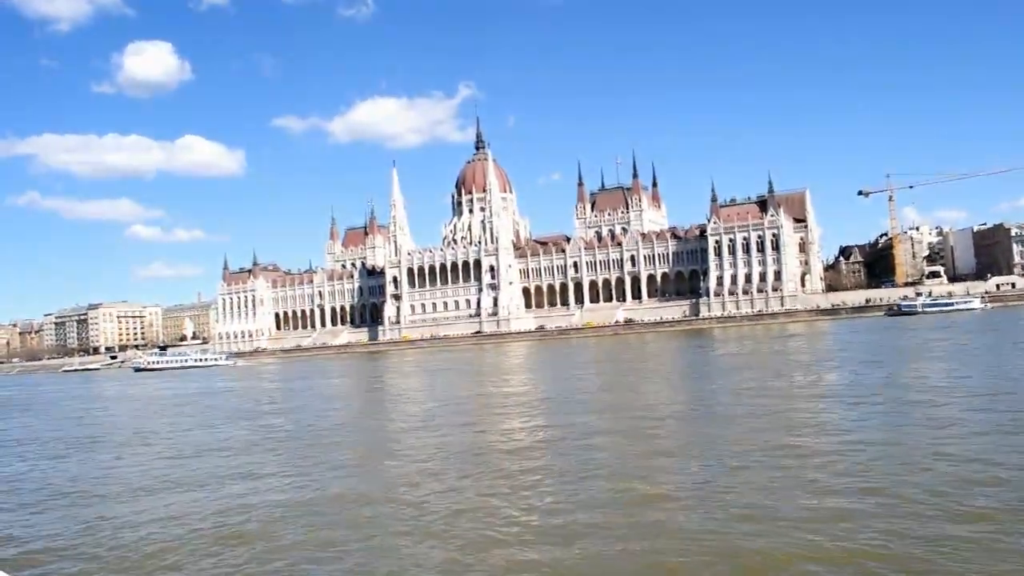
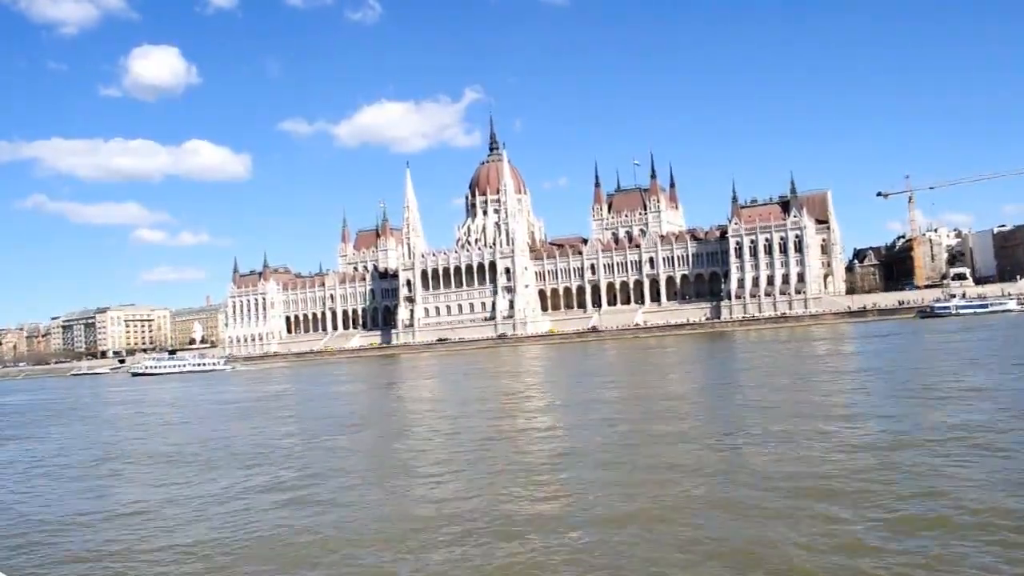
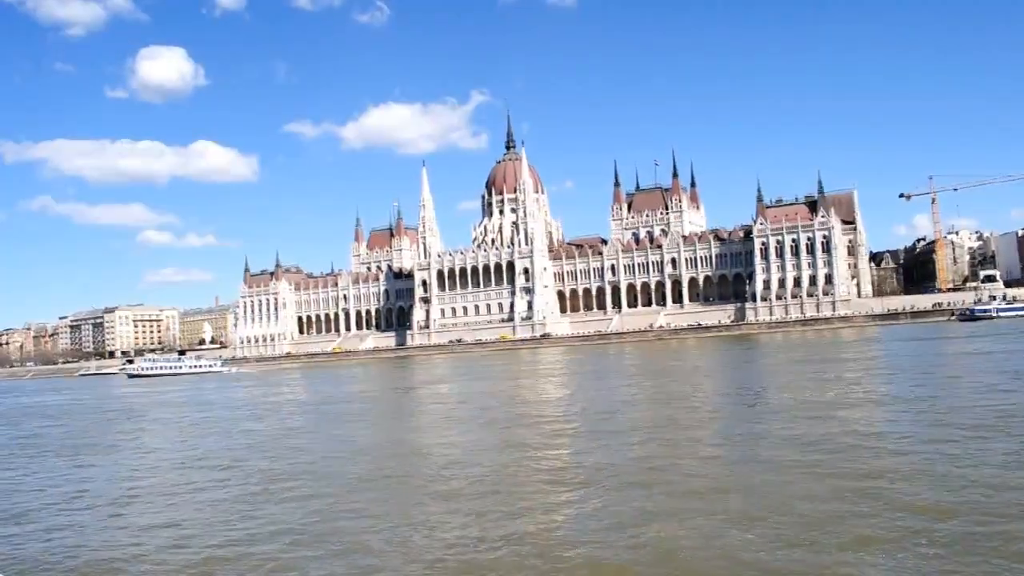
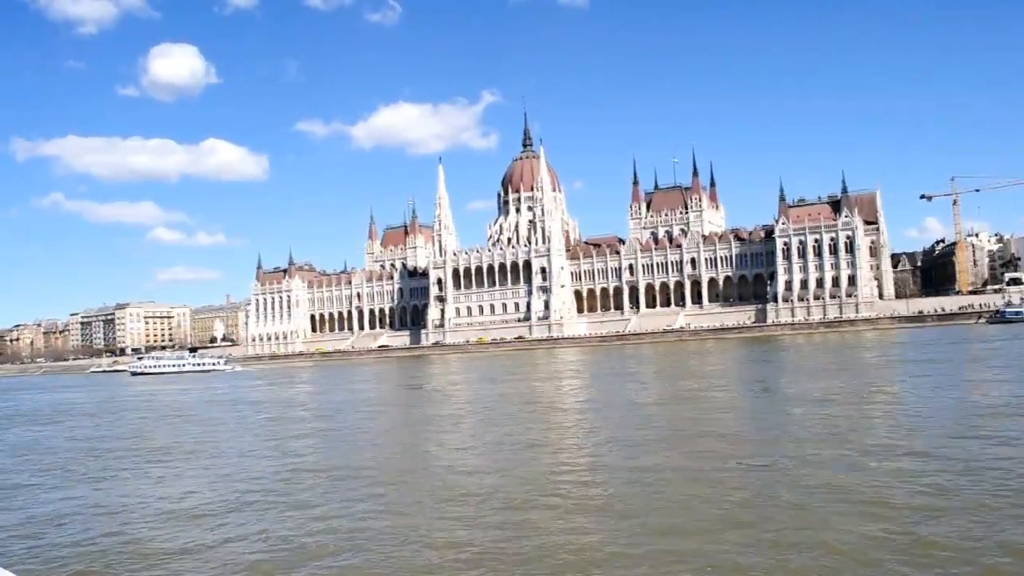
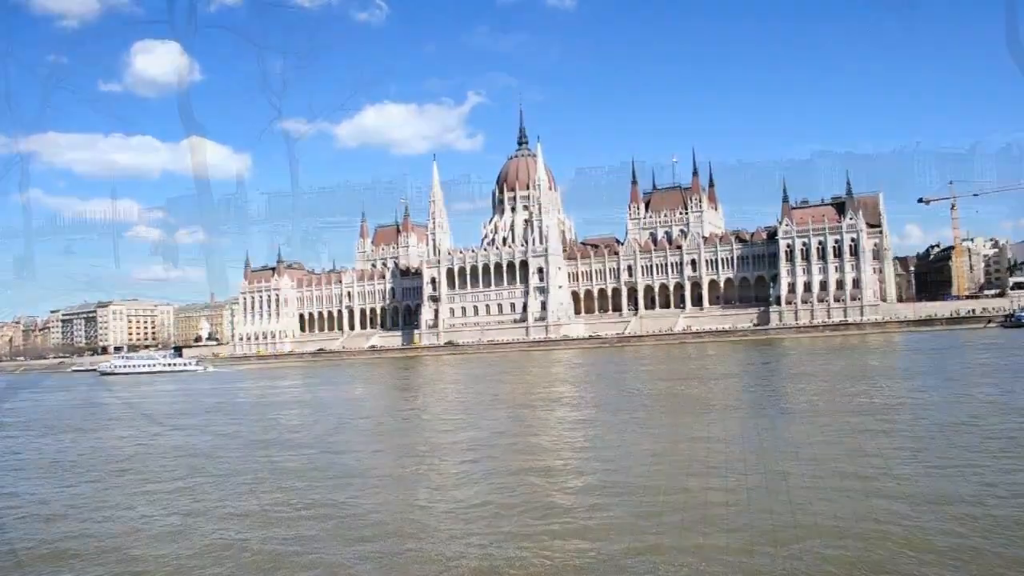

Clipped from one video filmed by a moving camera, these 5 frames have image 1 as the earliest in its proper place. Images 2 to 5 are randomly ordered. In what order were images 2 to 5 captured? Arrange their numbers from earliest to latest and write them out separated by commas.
2, 3, 4, 5
